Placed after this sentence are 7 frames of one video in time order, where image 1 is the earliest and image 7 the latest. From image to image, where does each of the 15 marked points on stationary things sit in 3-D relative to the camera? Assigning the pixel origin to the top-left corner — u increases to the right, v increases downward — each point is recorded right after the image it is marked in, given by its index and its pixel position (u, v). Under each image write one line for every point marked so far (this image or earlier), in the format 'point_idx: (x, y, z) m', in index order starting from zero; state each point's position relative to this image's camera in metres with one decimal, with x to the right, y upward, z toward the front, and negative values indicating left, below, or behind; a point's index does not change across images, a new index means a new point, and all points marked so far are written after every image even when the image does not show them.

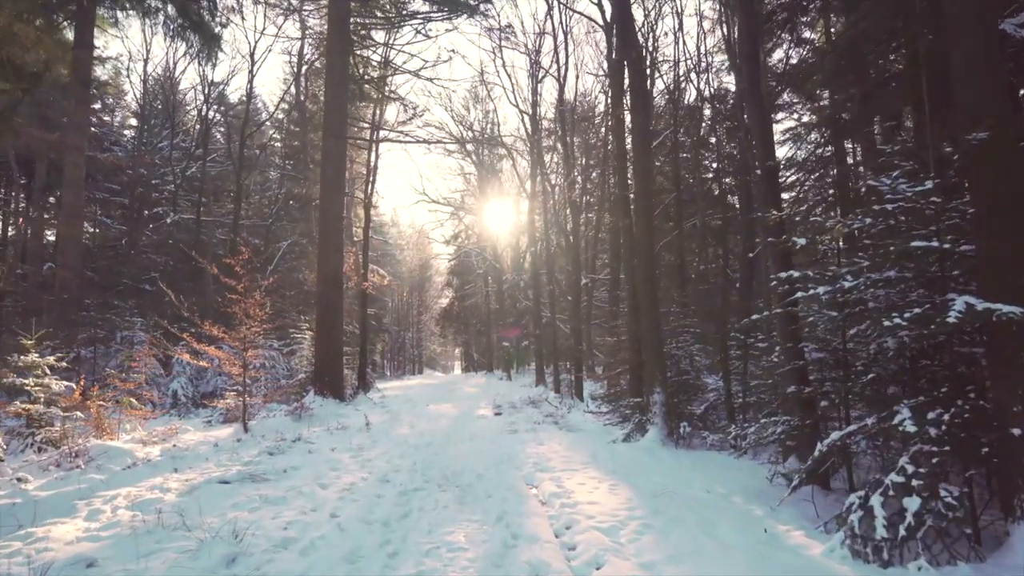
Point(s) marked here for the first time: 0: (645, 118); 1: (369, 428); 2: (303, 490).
0: (+2.1, +2.7, +9.9) m
1: (-2.7, -2.6, +11.5) m
2: (-2.0, -2.0, +6.0) m
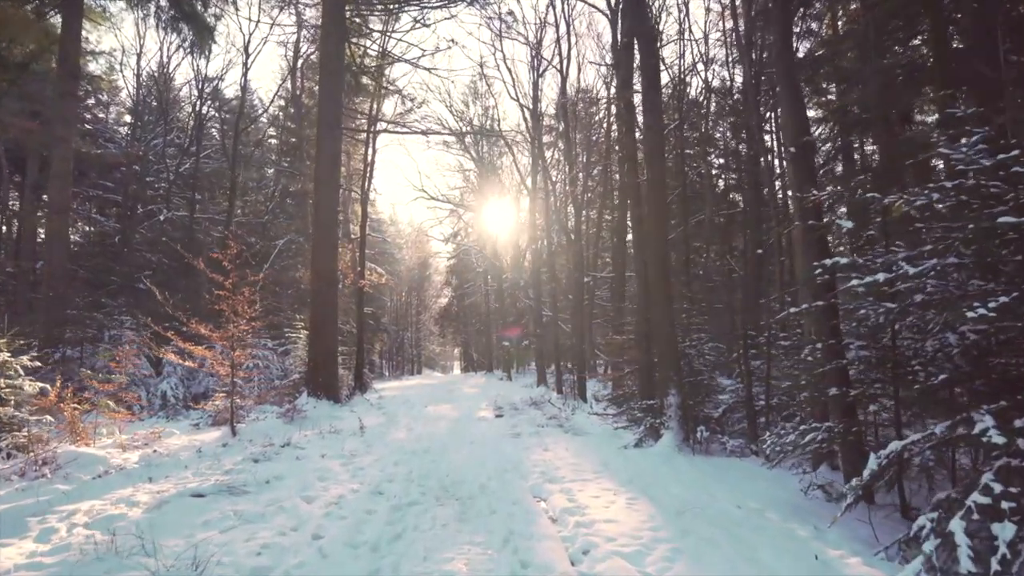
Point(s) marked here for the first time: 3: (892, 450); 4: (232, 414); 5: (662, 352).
0: (+2.2, +2.8, +9.3) m
1: (-2.6, -2.5, +10.9) m
2: (-2.0, -1.9, +5.4) m
3: (+2.3, -1.0, +3.8) m
4: (-5.7, -2.6, +12.8) m
5: (+2.1, -0.9, +8.7) m
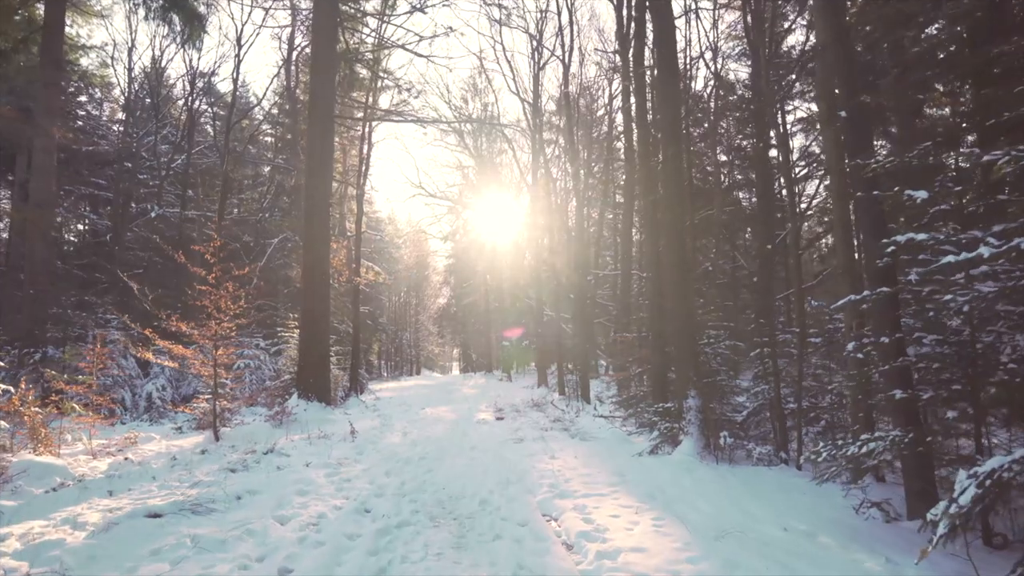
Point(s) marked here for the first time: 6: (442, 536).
0: (+2.2, +2.9, +8.5) m
1: (-2.6, -2.4, +10.2) m
2: (-1.9, -1.8, +4.6) m
3: (+2.3, -0.9, +3.0) m
4: (-5.7, -2.5, +12.0) m
5: (+2.1, -0.8, +7.9) m
6: (-0.5, -1.8, +4.6) m
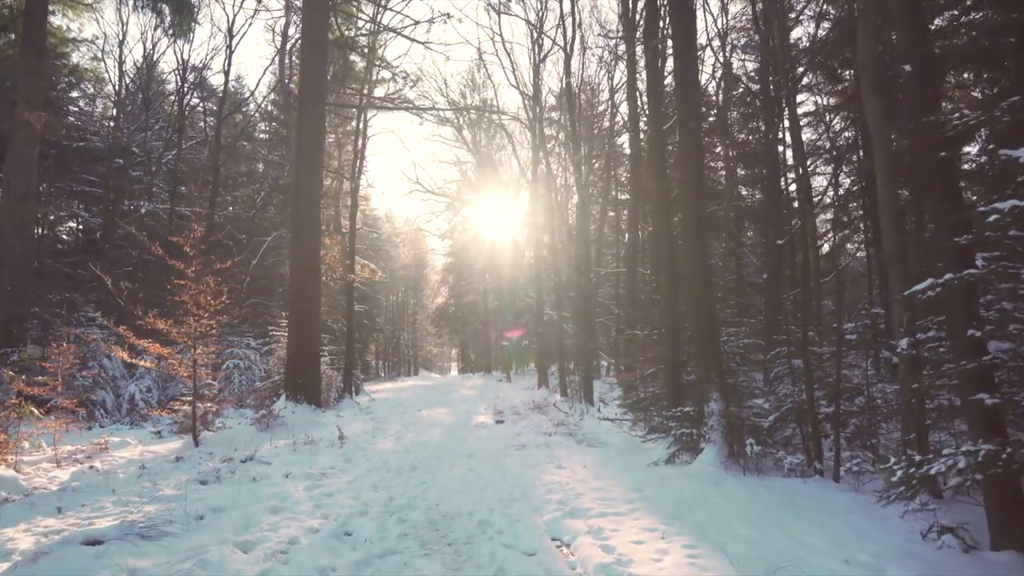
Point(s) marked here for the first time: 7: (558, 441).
0: (+2.2, +3.0, +7.8) m
1: (-2.6, -2.4, +9.4) m
2: (-1.9, -1.7, +3.9) m
3: (+2.4, -0.8, +2.3) m
4: (-5.7, -2.4, +11.3) m
5: (+2.2, -0.7, +7.2) m
6: (-0.5, -1.7, +3.8) m
7: (+0.7, -2.3, +9.5) m
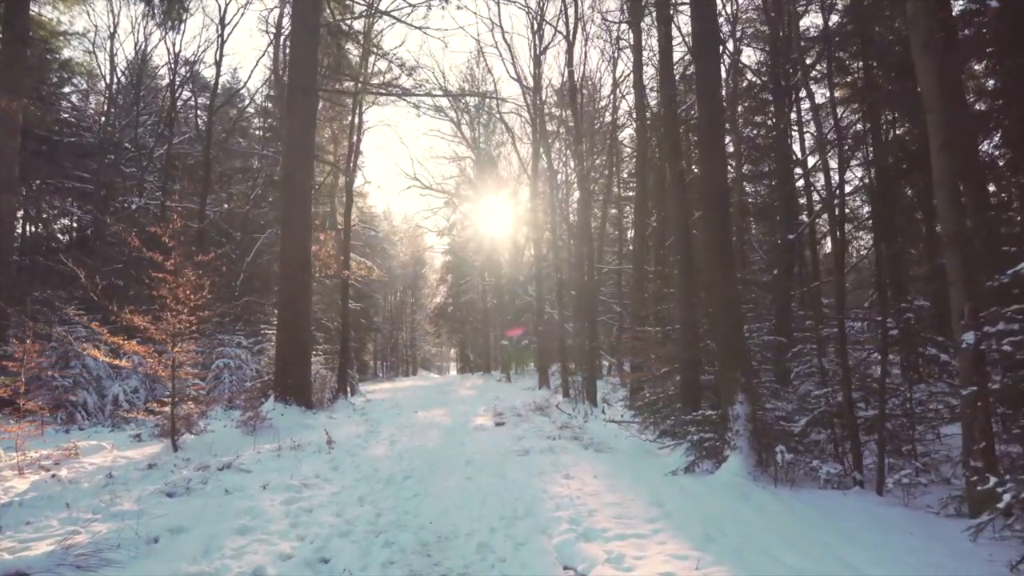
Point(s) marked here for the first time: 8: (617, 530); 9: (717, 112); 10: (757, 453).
0: (+2.3, +3.1, +7.1) m
1: (-2.6, -2.3, +8.7) m
2: (-1.9, -1.6, +3.2) m
3: (+2.4, -0.7, +1.6) m
4: (-5.7, -2.3, +10.6) m
5: (+2.2, -0.6, +6.5) m
6: (-0.5, -1.6, +3.1) m
7: (+0.7, -2.2, +8.8) m
8: (+0.7, -1.7, +4.3) m
9: (+2.3, +2.0, +7.0) m
10: (+2.4, -1.6, +5.9) m
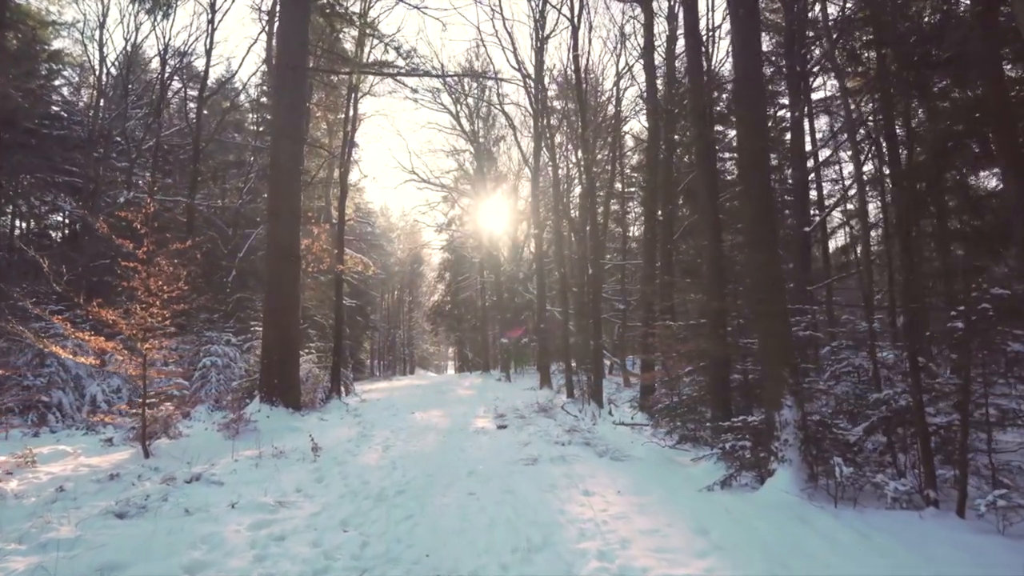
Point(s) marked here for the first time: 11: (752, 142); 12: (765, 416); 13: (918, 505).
0: (+2.4, +3.2, +6.2) m
1: (-2.5, -2.1, +7.9) m
2: (-1.8, -1.5, +2.3) m
3: (+2.5, -0.6, +0.8) m
4: (-5.6, -2.2, +9.7) m
5: (+2.3, -0.5, +5.6) m
6: (-0.4, -1.5, +2.3) m
7: (+0.8, -2.1, +7.9) m
8: (+0.8, -1.6, +3.5) m
9: (+2.4, +2.1, +6.1) m
10: (+2.4, -1.5, +5.1) m
11: (+2.3, +1.4, +6.0) m
12: (+2.3, -1.1, +5.6) m
13: (+3.2, -1.7, +4.9) m
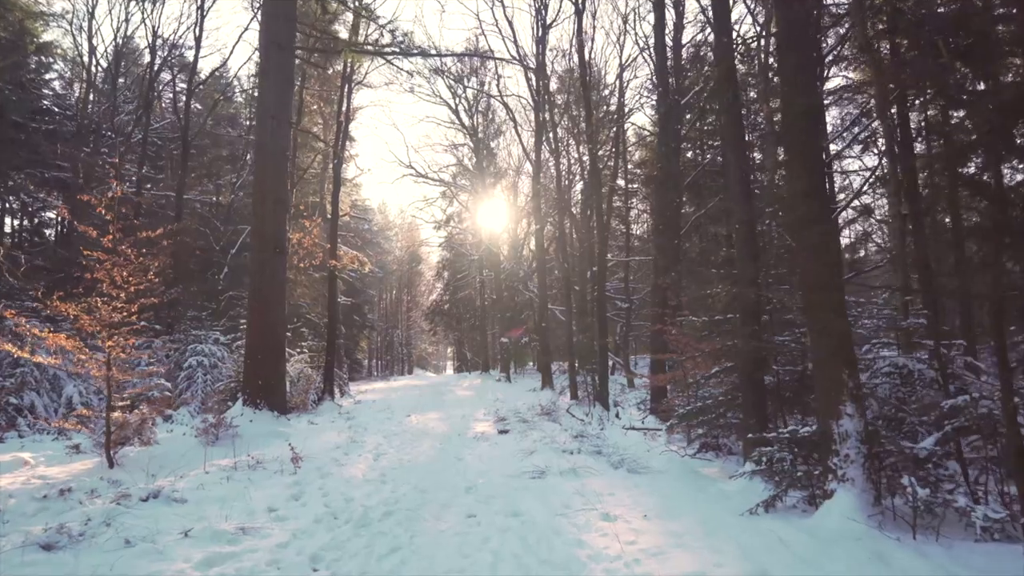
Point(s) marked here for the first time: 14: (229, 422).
0: (+2.4, +3.3, +5.4) m
1: (-2.4, -2.0, +7.0) m
2: (-1.7, -1.4, +1.5) m
3: (+2.6, -0.5, -0.1) m
4: (-5.6, -2.1, +8.9) m
5: (+2.3, -0.4, +4.8) m
6: (-0.3, -1.4, +1.4) m
7: (+0.9, -2.0, +7.1) m
8: (+0.9, -1.5, +2.7) m
9: (+2.4, +2.2, +5.3) m
10: (+2.5, -1.4, +4.2) m
11: (+2.3, +1.5, +5.2) m
12: (+2.3, -1.0, +4.8) m
13: (+3.2, -1.6, +4.1) m
14: (-4.5, -2.1, +9.8) m
